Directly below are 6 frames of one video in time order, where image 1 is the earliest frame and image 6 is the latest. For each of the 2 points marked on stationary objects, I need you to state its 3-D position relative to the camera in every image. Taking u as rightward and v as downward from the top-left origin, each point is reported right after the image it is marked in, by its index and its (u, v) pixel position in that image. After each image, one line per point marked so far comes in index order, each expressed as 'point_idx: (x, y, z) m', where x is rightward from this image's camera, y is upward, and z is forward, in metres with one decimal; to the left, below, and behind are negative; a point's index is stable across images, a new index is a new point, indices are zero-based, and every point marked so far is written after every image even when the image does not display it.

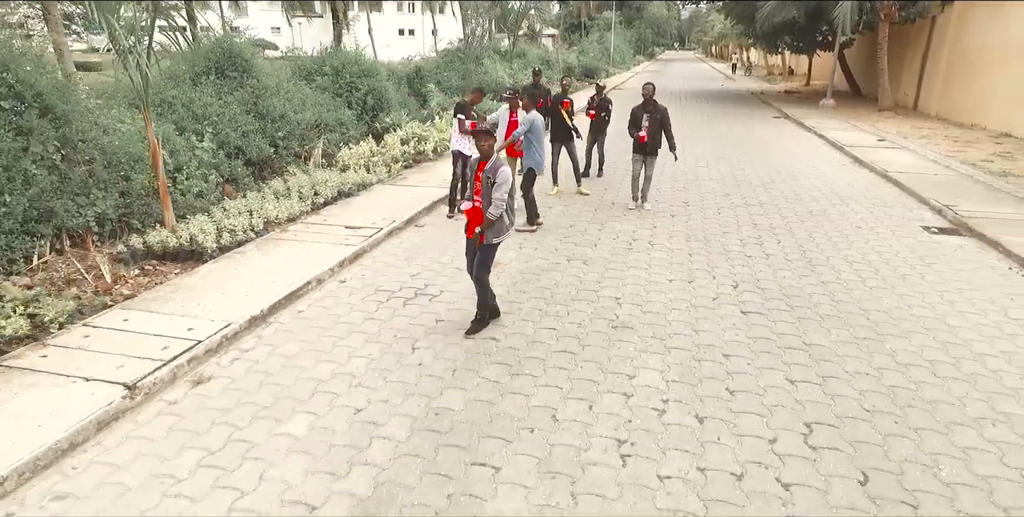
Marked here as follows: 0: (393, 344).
0: (-0.9, -0.7, +4.6) m
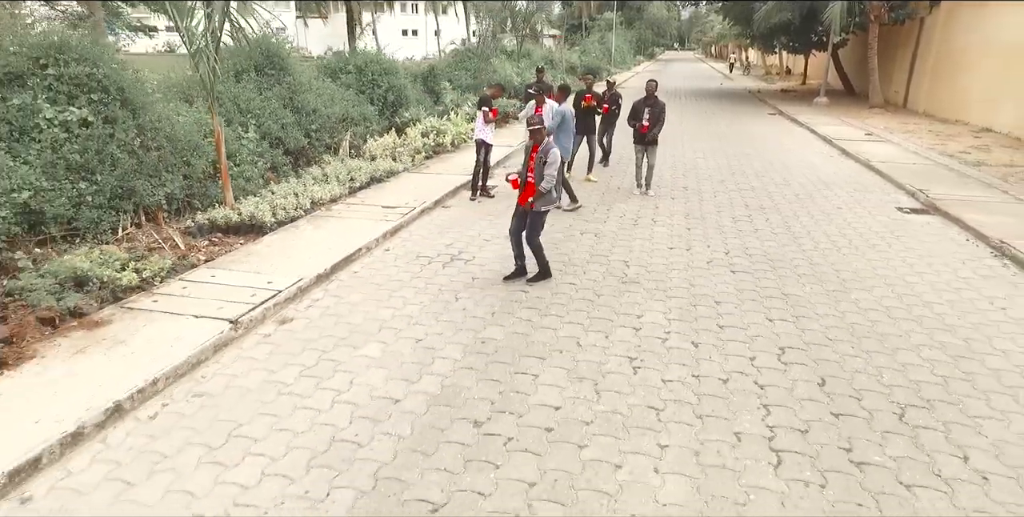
0: (-0.7, -0.3, +5.5) m
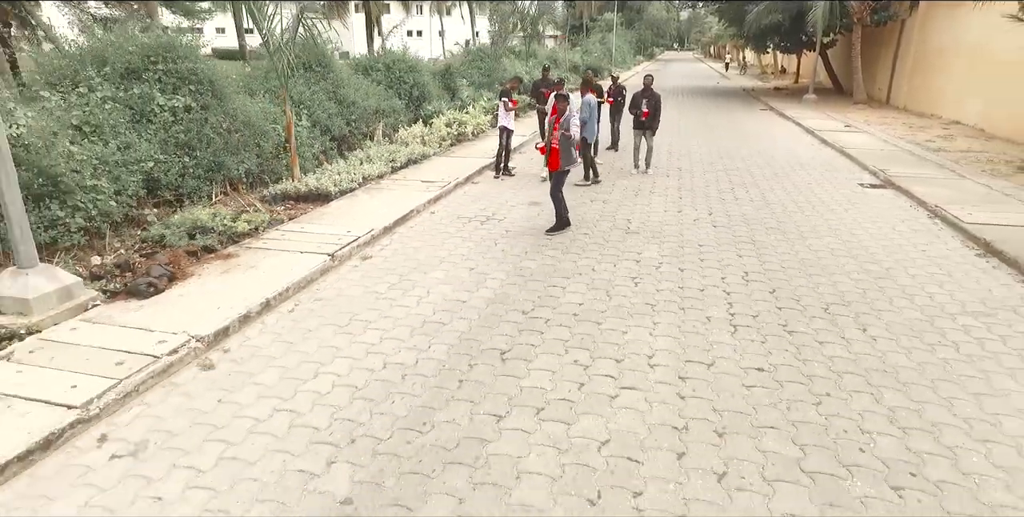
0: (-0.4, +0.2, +7.0) m
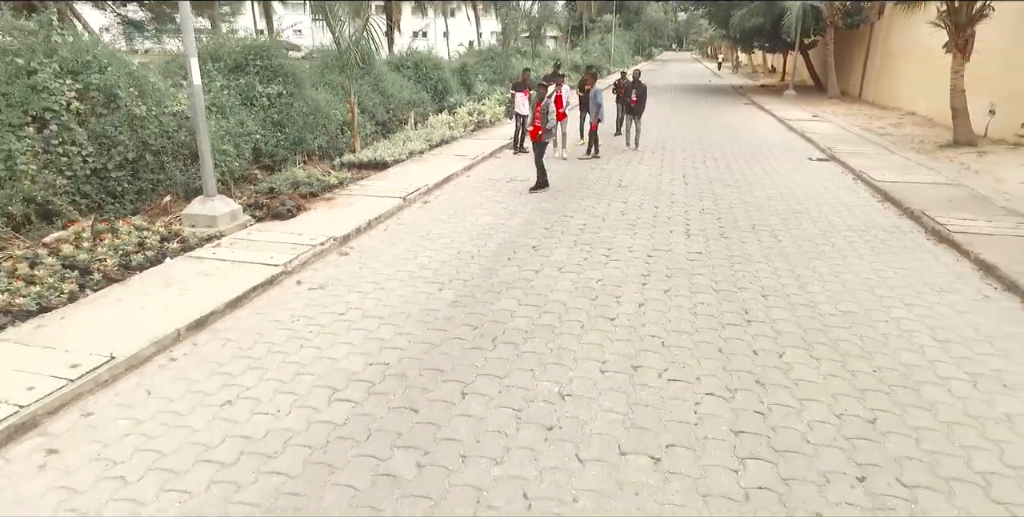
0: (0.0, +1.0, +9.4) m
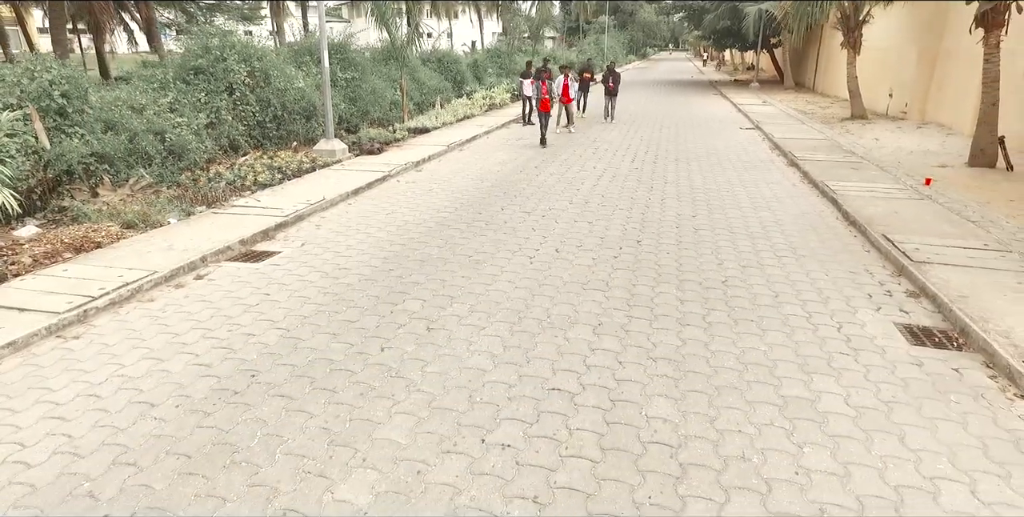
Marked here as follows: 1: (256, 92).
0: (+0.1, +2.6, +13.6) m
1: (-5.0, +3.2, +11.7) m
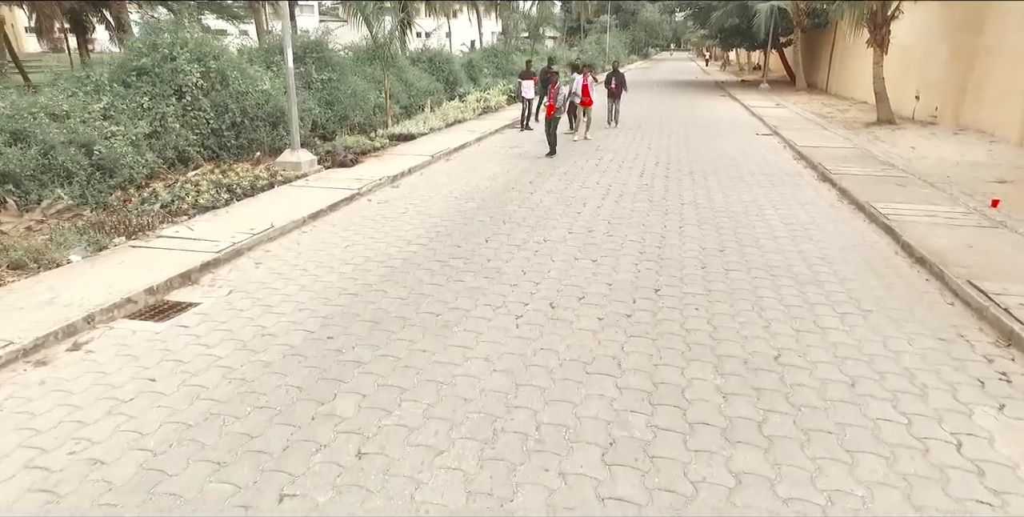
0: (0.0, +2.1, +12.1) m
1: (-5.1, +2.7, +10.2) m
